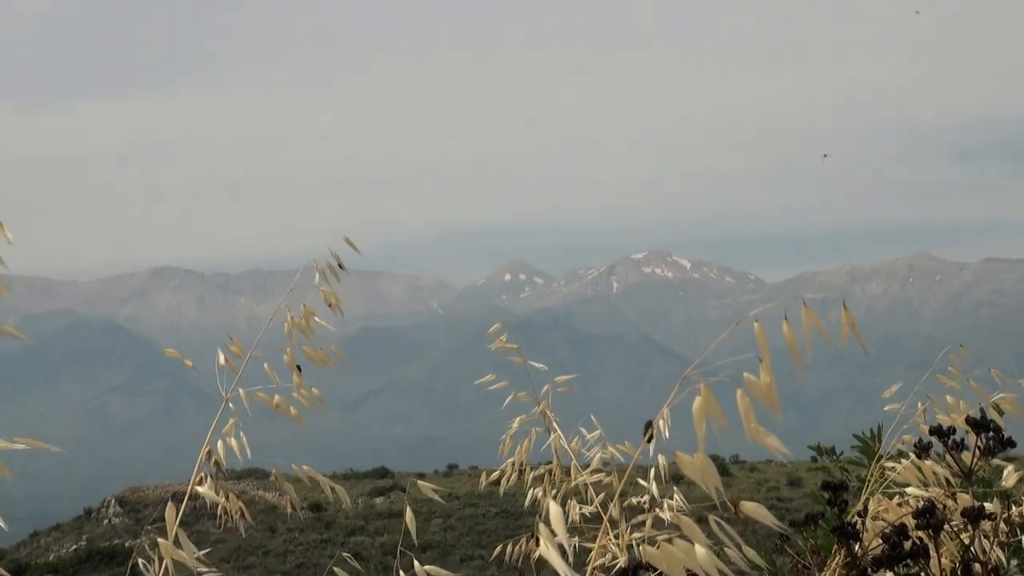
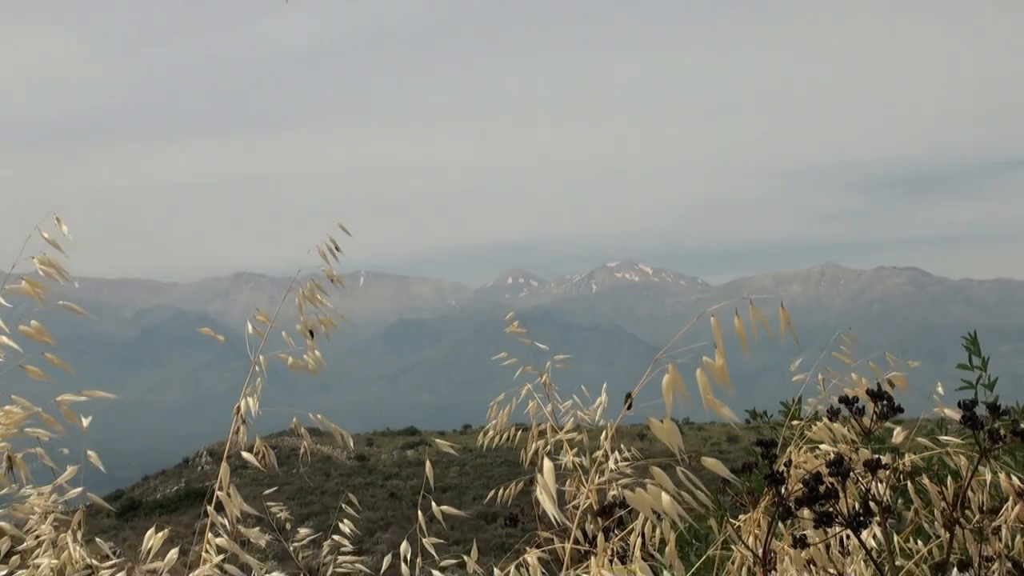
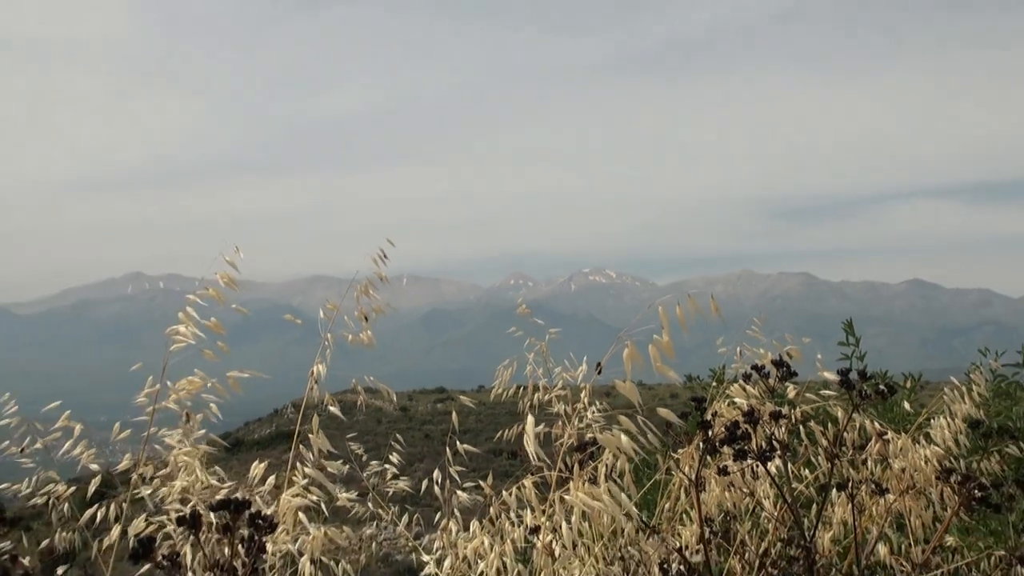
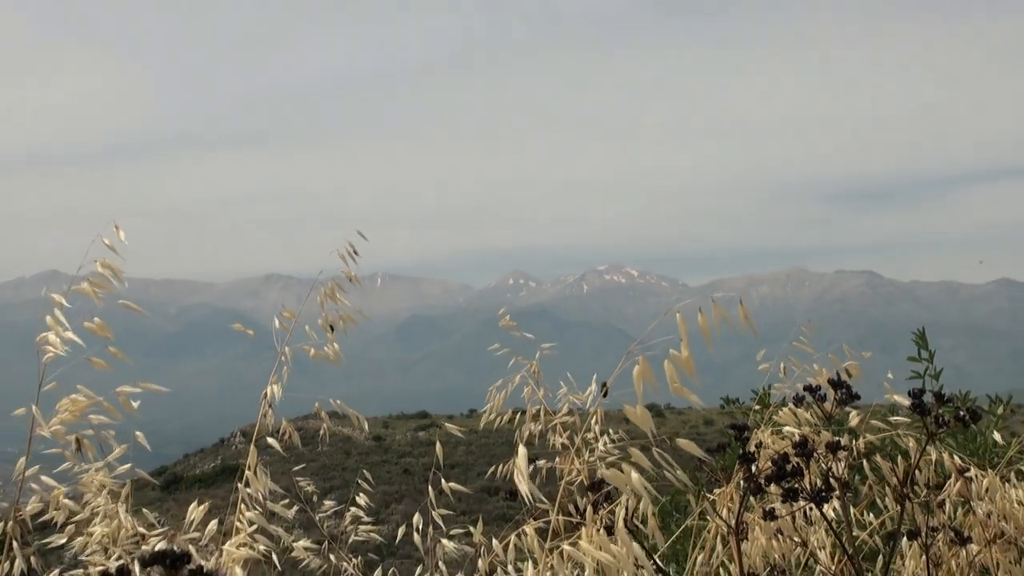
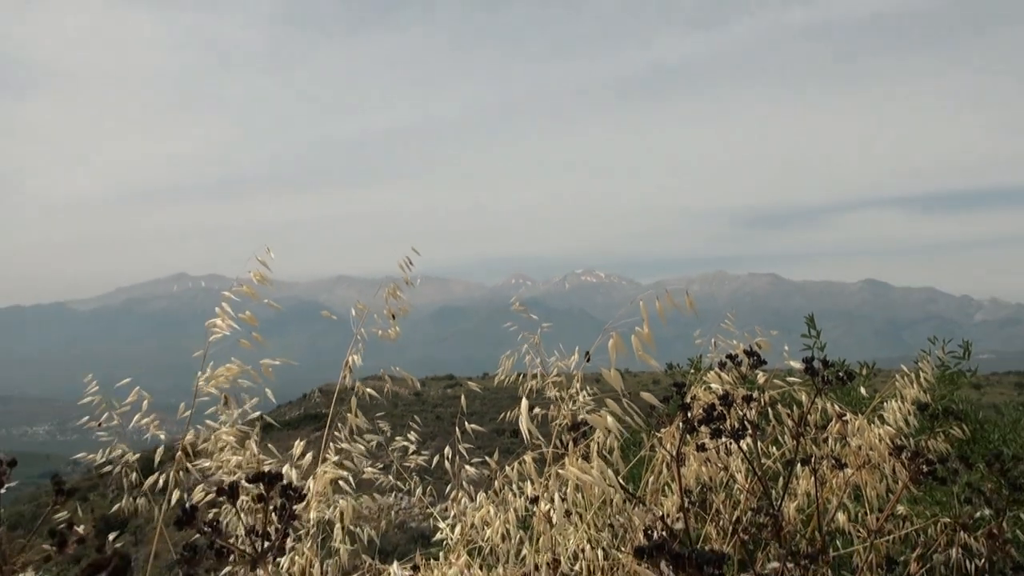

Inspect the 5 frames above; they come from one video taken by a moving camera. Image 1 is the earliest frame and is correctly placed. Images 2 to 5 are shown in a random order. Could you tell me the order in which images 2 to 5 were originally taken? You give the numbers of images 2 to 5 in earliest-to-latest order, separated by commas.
2, 4, 3, 5
